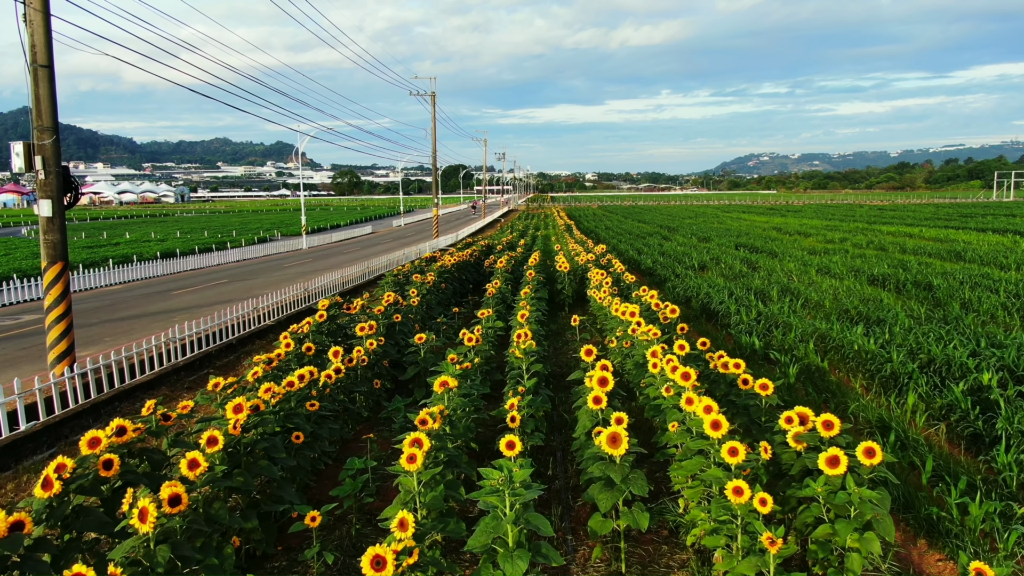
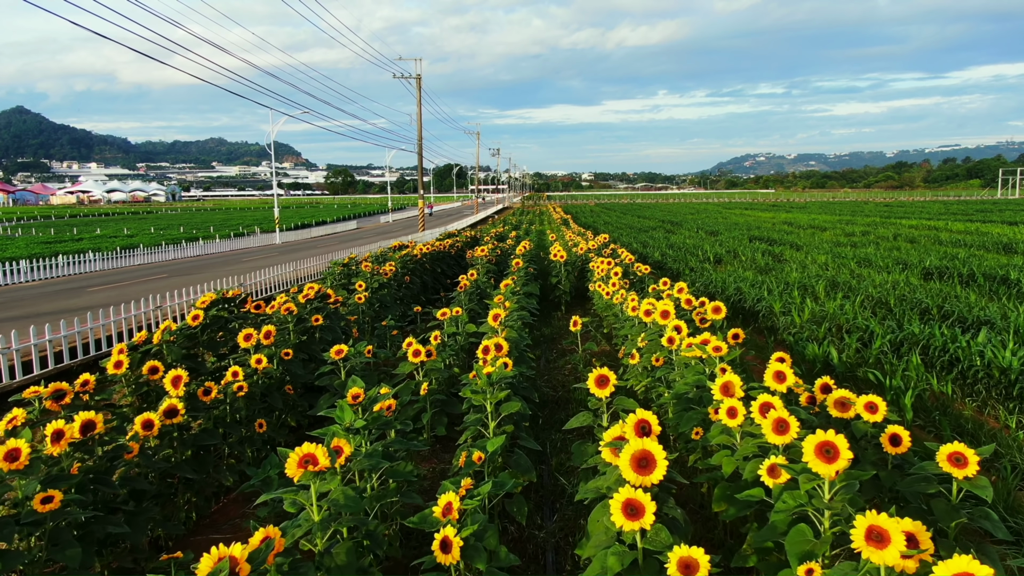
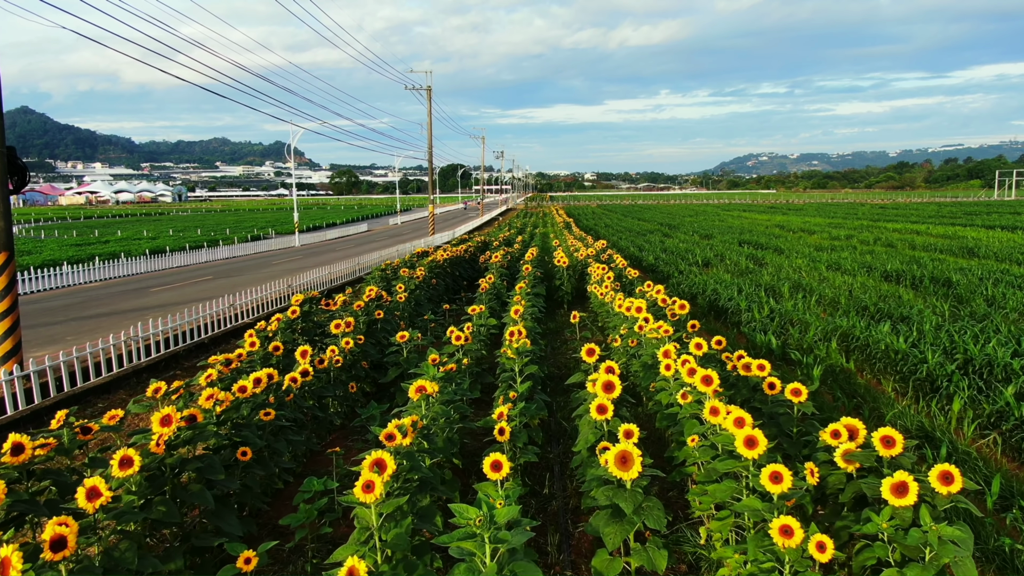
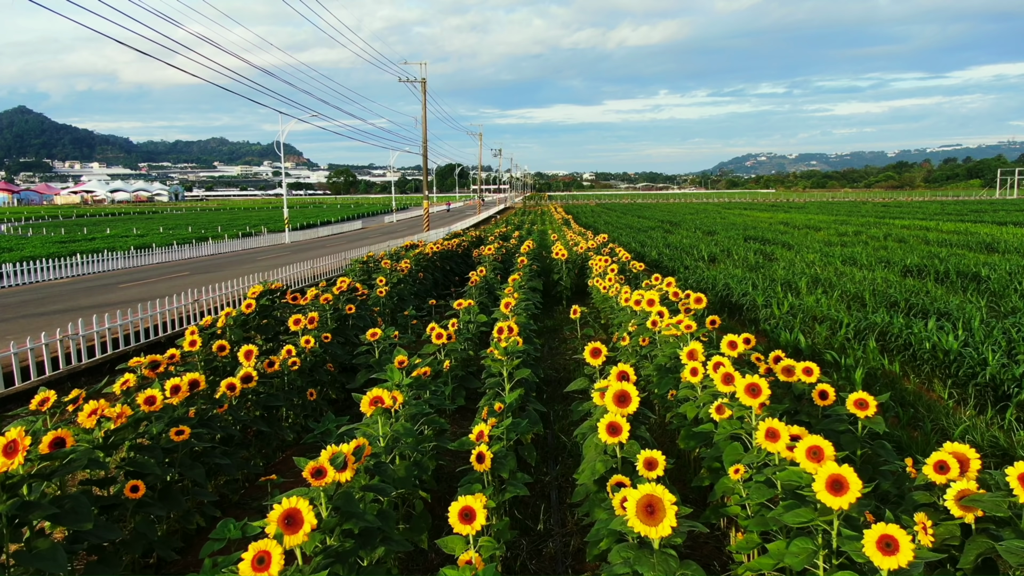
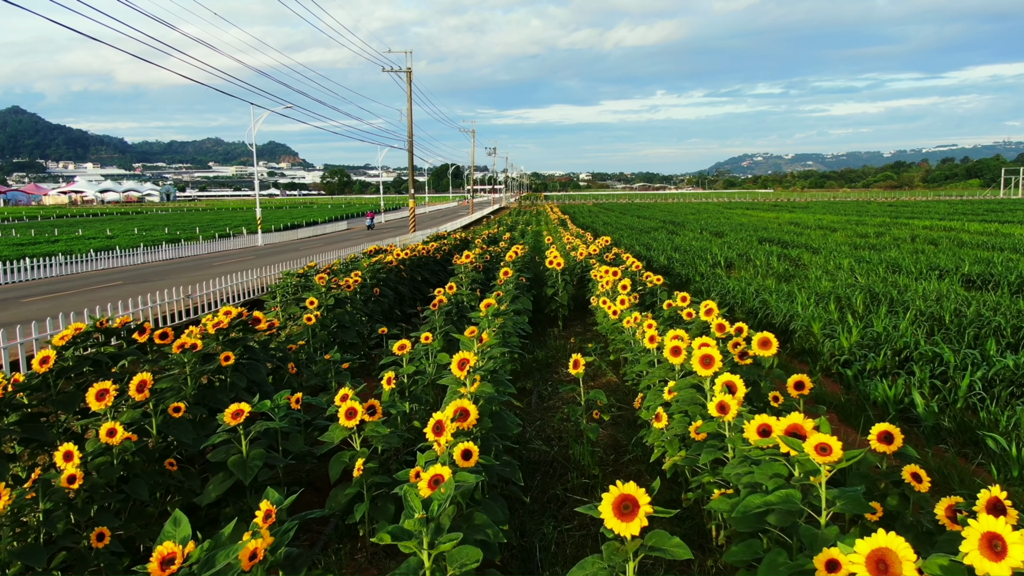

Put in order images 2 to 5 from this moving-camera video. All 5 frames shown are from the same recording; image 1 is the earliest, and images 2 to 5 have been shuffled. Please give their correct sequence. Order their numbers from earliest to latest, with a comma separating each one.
3, 4, 2, 5
